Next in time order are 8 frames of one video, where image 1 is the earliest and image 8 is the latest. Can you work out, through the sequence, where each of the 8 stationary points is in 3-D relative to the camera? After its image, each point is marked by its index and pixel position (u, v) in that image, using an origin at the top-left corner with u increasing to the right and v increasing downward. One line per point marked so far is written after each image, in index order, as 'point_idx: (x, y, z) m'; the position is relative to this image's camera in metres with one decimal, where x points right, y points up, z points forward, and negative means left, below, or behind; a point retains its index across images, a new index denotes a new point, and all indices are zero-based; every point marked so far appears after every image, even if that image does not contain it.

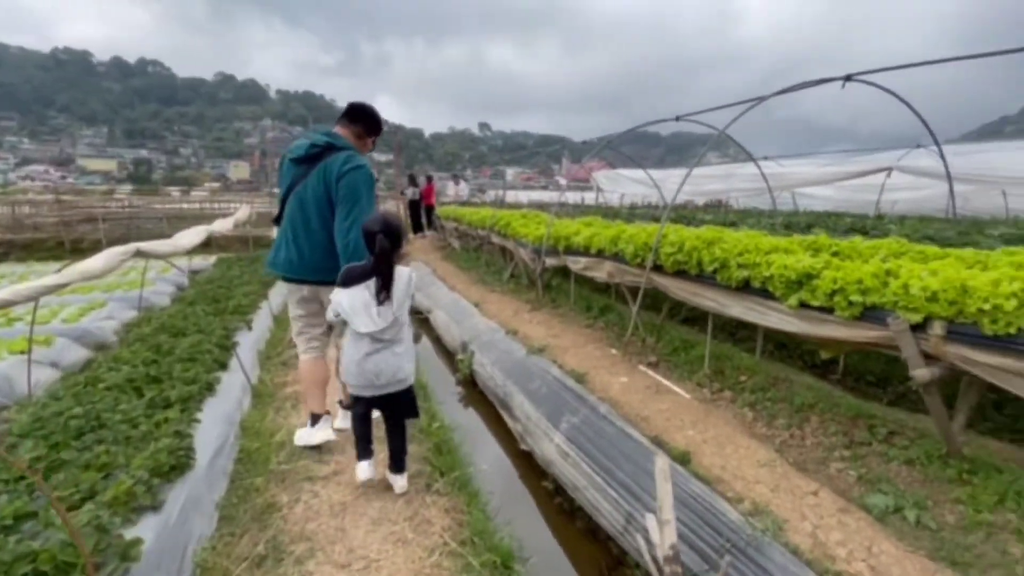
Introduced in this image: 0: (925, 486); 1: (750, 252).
0: (+2.9, -1.4, +3.3) m
1: (+2.2, +0.3, +4.4) m
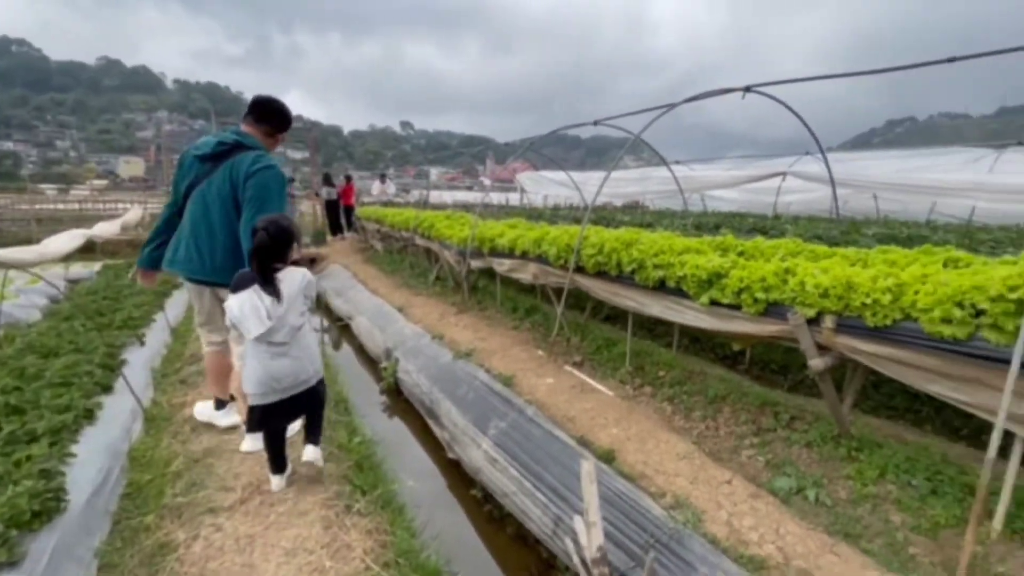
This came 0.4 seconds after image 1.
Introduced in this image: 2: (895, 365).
0: (+2.4, -1.4, +3.7) m
1: (+1.5, +0.3, +4.6) m
2: (+2.5, -0.5, +3.1) m
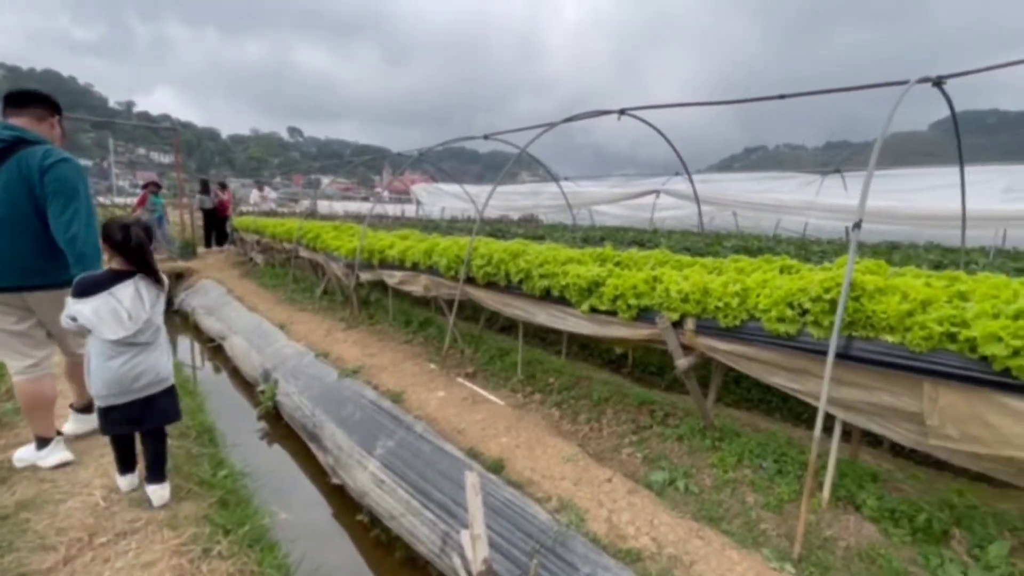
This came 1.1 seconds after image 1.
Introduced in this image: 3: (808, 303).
0: (+1.5, -1.4, +4.0) m
1: (+0.4, +0.2, +4.7) m
2: (+1.7, -0.5, +3.5) m
3: (+1.9, -0.1, +3.1) m
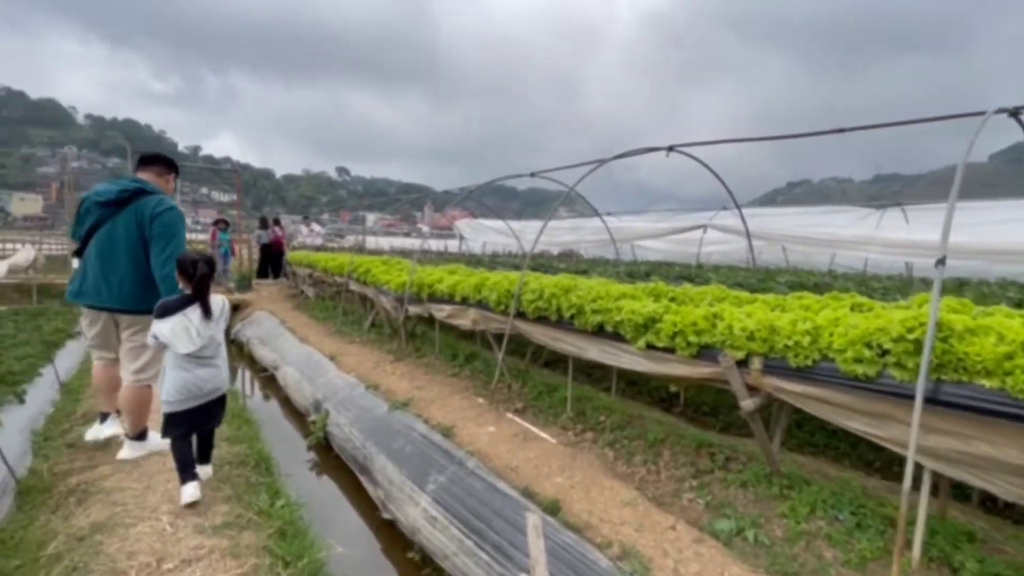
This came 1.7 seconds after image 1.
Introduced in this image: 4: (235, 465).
0: (+1.9, -1.7, +3.7) m
1: (+0.9, -0.1, +4.7) m
2: (+2.1, -0.8, +3.3) m
3: (+2.3, -0.3, +2.9) m
4: (-2.6, -1.6, +4.4) m
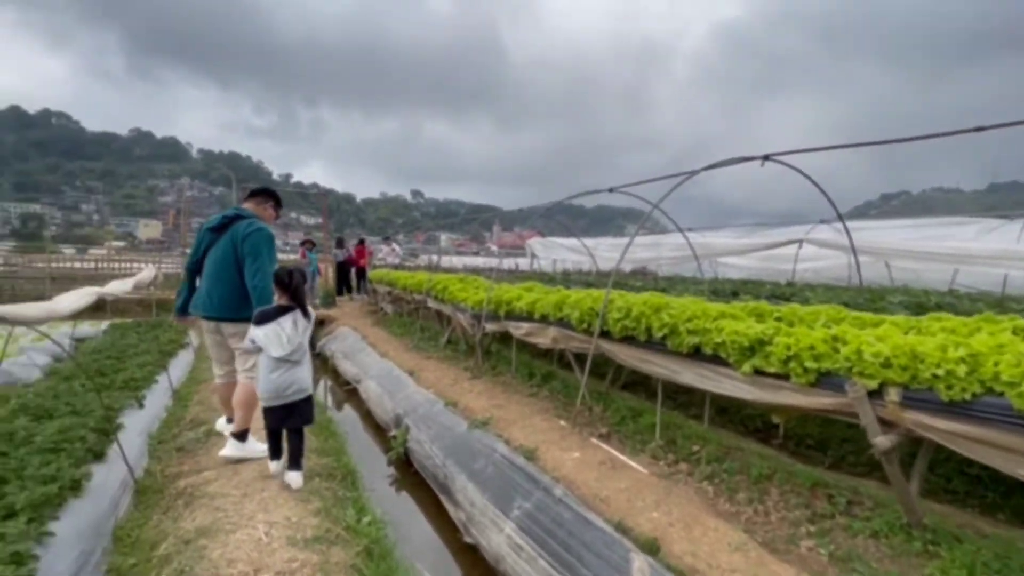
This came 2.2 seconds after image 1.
0: (+2.6, -1.8, +3.2) m
1: (+1.7, -0.3, +4.3) m
2: (+2.7, -0.9, +2.7) m
3: (+2.8, -0.4, +2.4) m
4: (-1.8, -1.8, +4.5) m
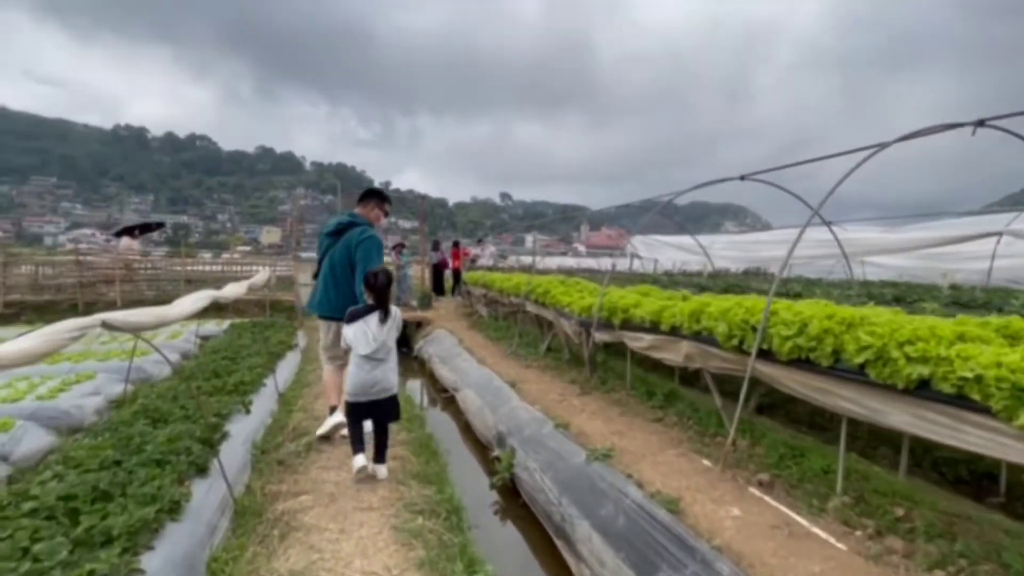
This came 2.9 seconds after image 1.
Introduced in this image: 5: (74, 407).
0: (+3.3, -1.9, +1.8) m
1: (+2.7, -0.3, +3.1) m
2: (+3.3, -1.0, +1.4) m
3: (+3.4, -0.5, +1.0) m
4: (-0.7, -1.8, +3.9) m
5: (-5.9, -1.6, +6.4) m
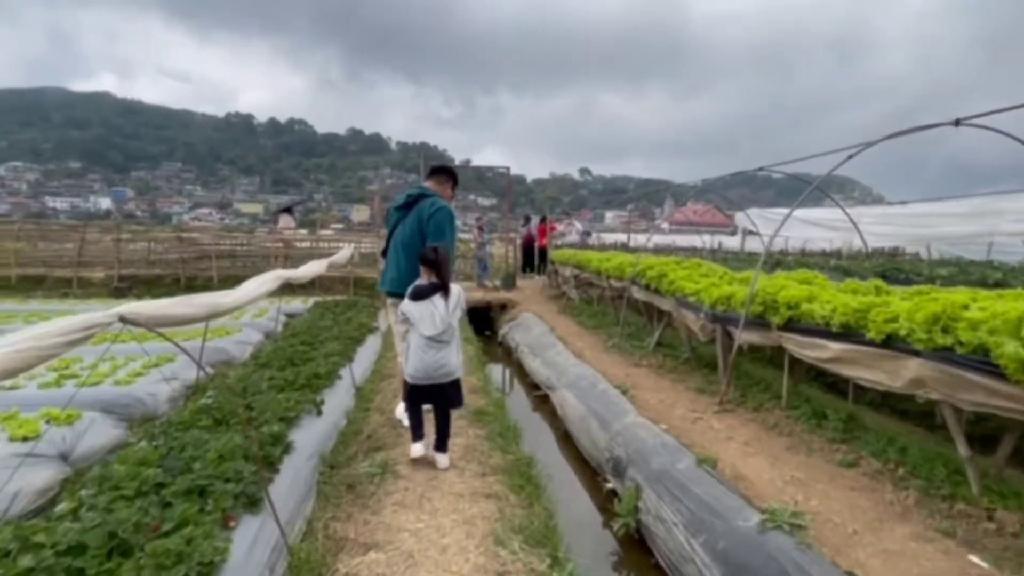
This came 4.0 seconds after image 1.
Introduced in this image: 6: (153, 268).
0: (+3.8, -2.0, 0.0) m
1: (+3.4, -0.4, +1.3) m
2: (+3.8, -1.1, -0.5) m
3: (+3.8, -0.7, -0.9) m
4: (+0.1, -1.8, +2.7) m
5: (-4.6, -1.3, +6.0) m
6: (-11.2, +0.6, +14.9) m
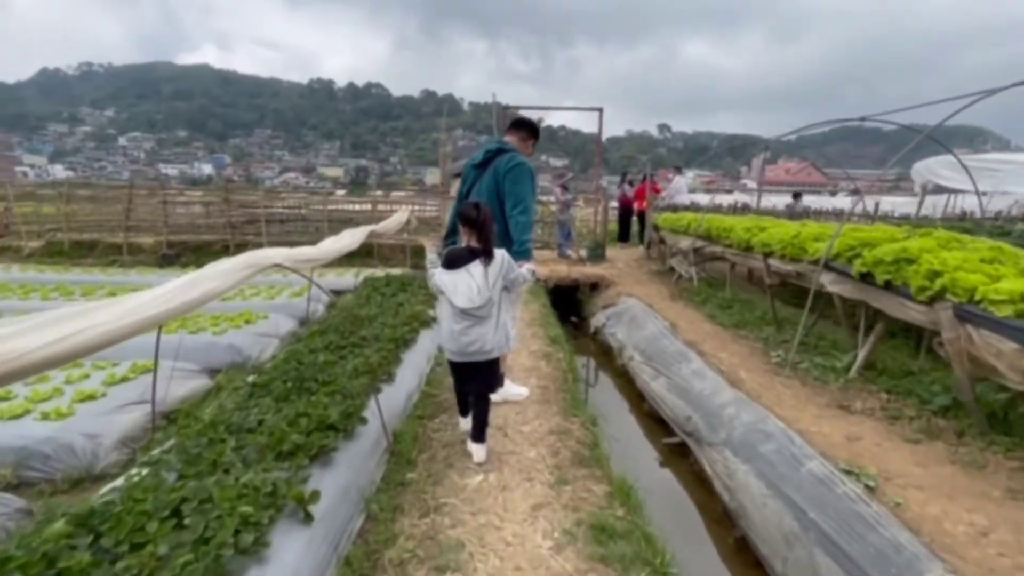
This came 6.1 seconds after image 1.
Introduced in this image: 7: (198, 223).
0: (+3.9, -2.6, -3.1) m
1: (+3.7, -0.8, -1.9) m
2: (+3.8, -1.7, -3.7) m
3: (+3.7, -1.3, -4.1) m
4: (+0.6, -2.0, +0.1) m
5: (-3.5, -1.2, +3.9) m
6: (-8.8, +1.5, +13.6) m
7: (-8.9, +1.8, +13.5) m
